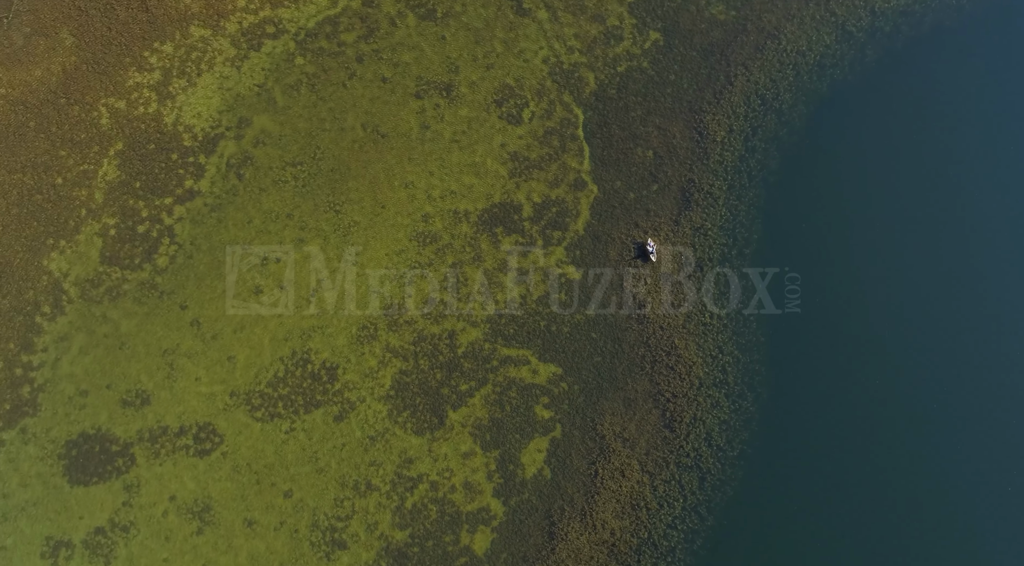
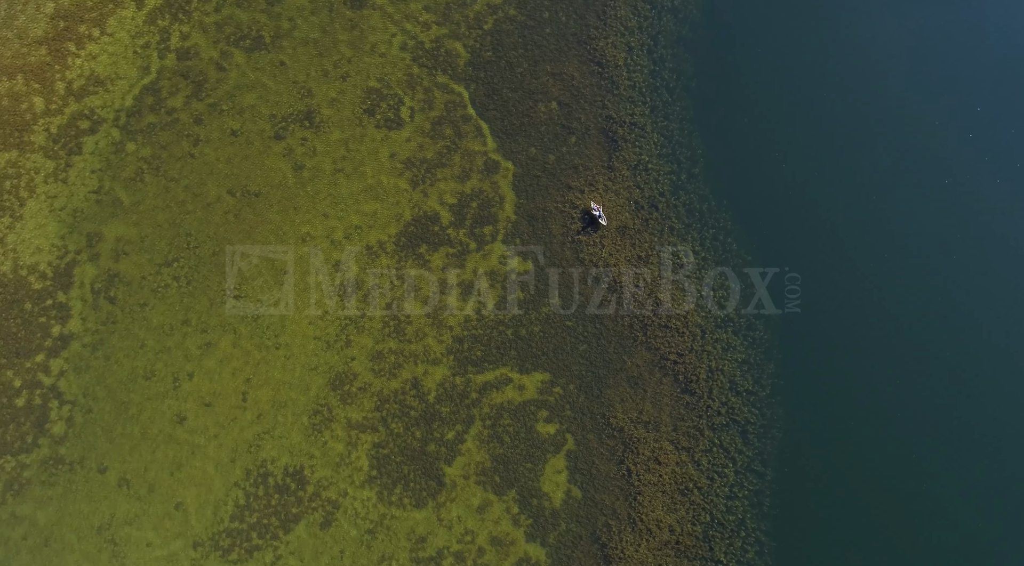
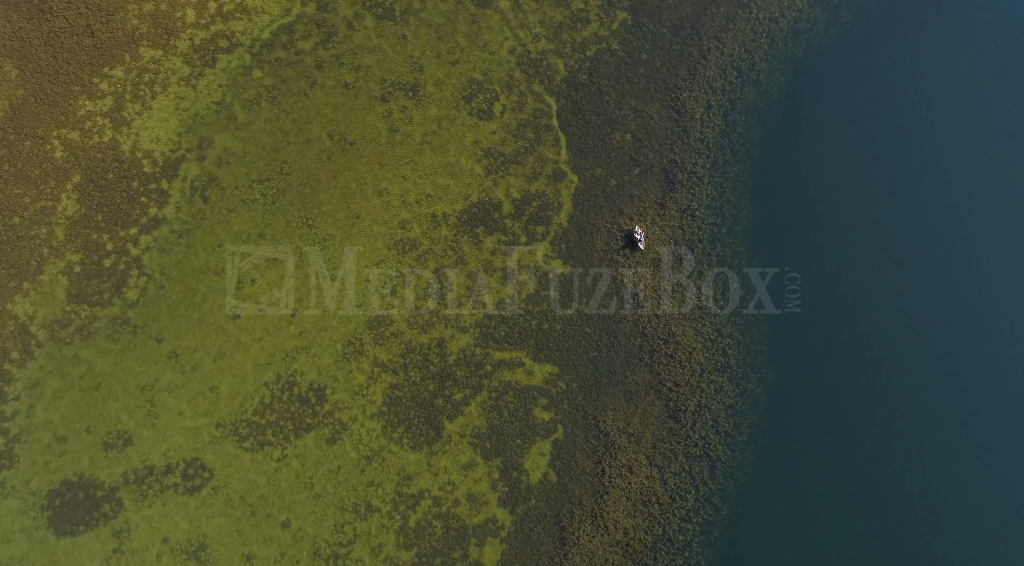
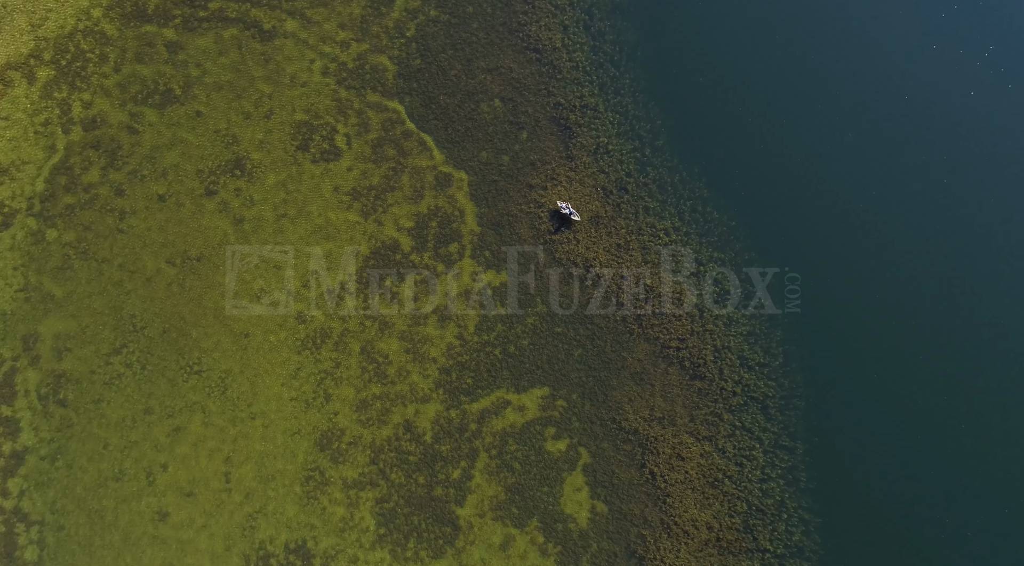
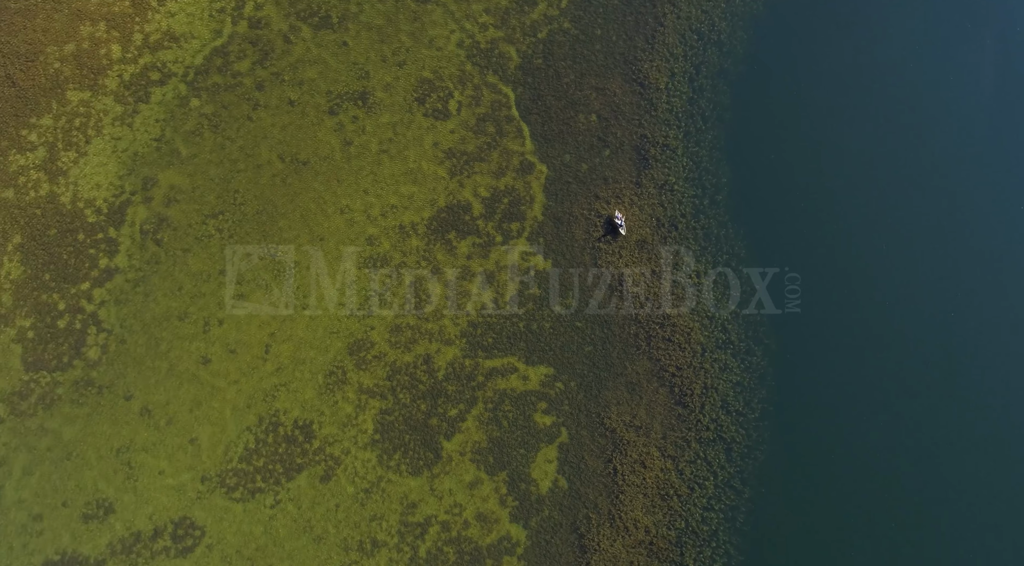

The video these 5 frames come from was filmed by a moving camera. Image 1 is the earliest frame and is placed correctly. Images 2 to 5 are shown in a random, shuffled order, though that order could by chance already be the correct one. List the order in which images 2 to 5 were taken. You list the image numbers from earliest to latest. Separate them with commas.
3, 5, 2, 4
